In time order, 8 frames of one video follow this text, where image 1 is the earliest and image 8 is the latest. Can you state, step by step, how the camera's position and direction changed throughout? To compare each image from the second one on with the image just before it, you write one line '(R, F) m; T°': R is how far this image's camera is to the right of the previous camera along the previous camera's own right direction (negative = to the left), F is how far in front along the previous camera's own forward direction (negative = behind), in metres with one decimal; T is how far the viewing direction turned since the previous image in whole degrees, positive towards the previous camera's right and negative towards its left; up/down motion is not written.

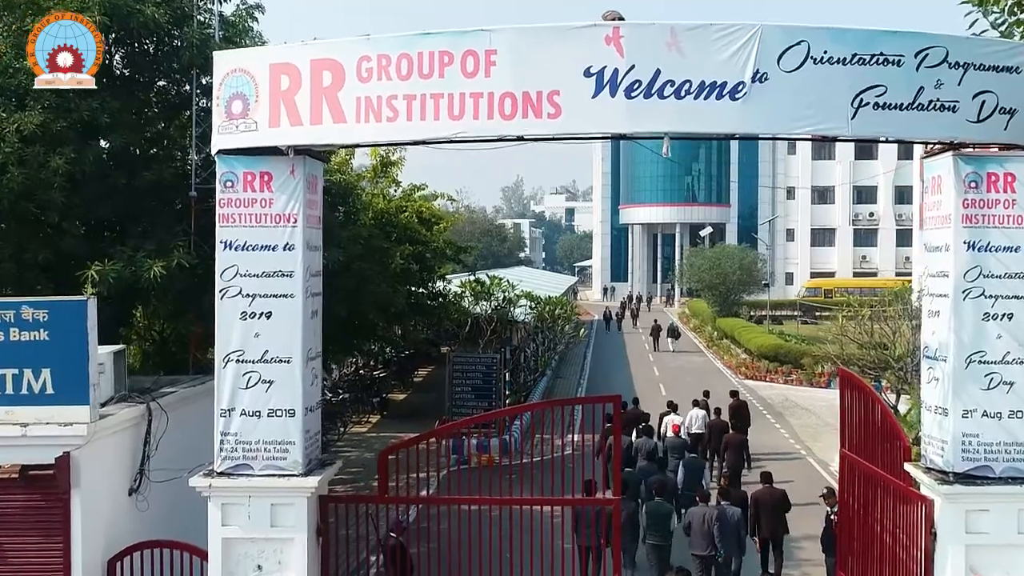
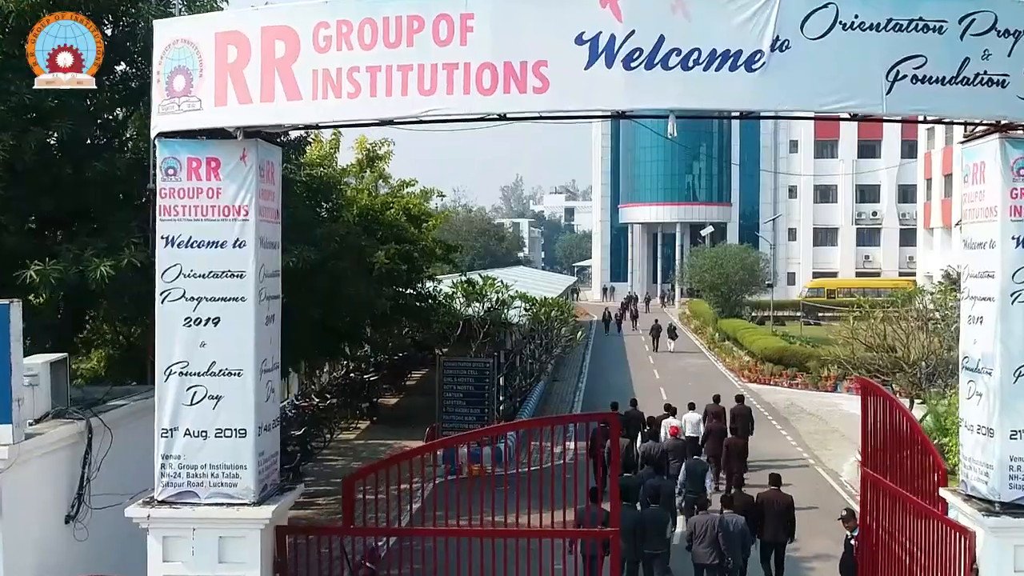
(+0.1, +0.9) m; 0°
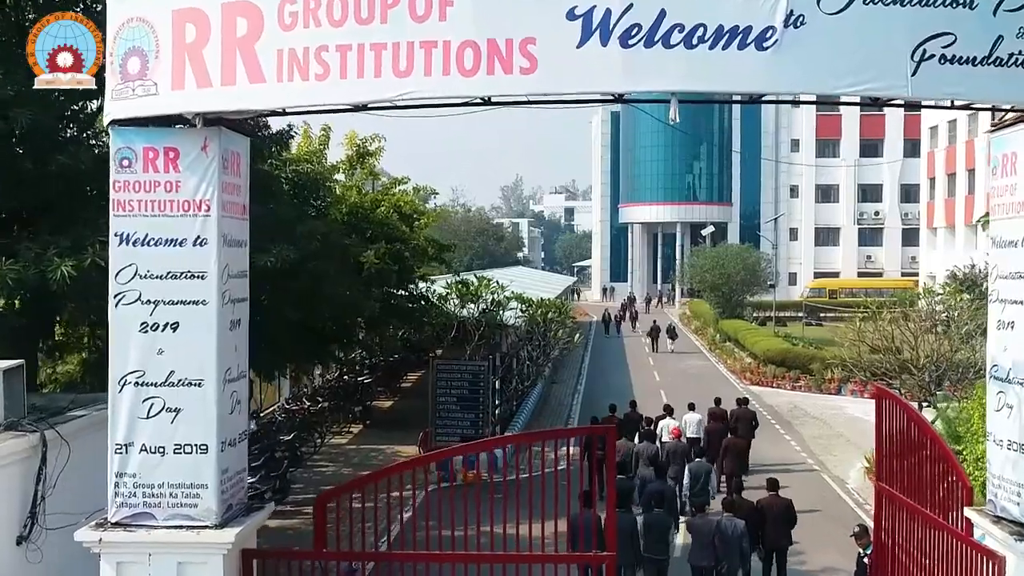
(+0.1, +0.5) m; 0°
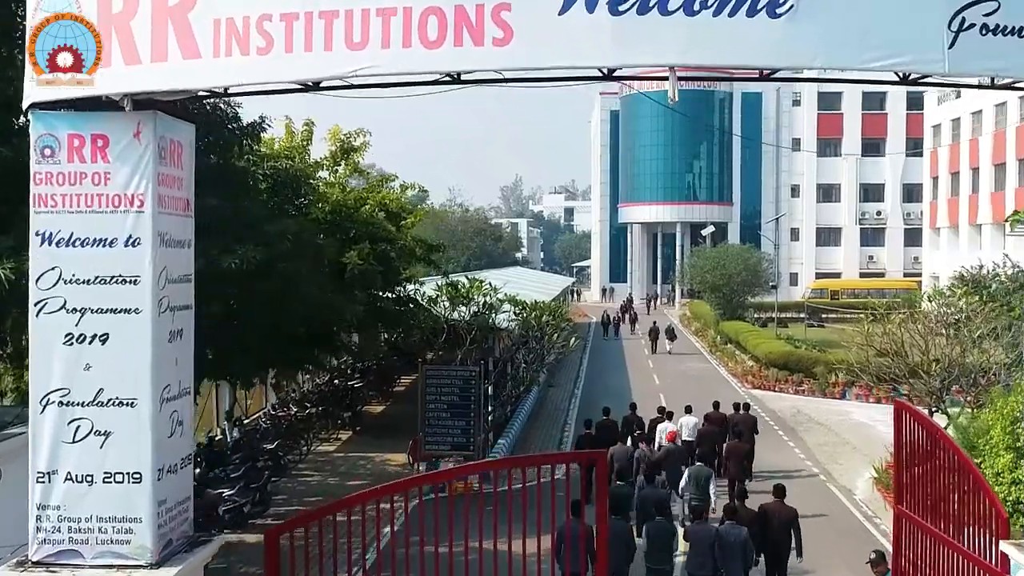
(+0.1, +0.7) m; 0°
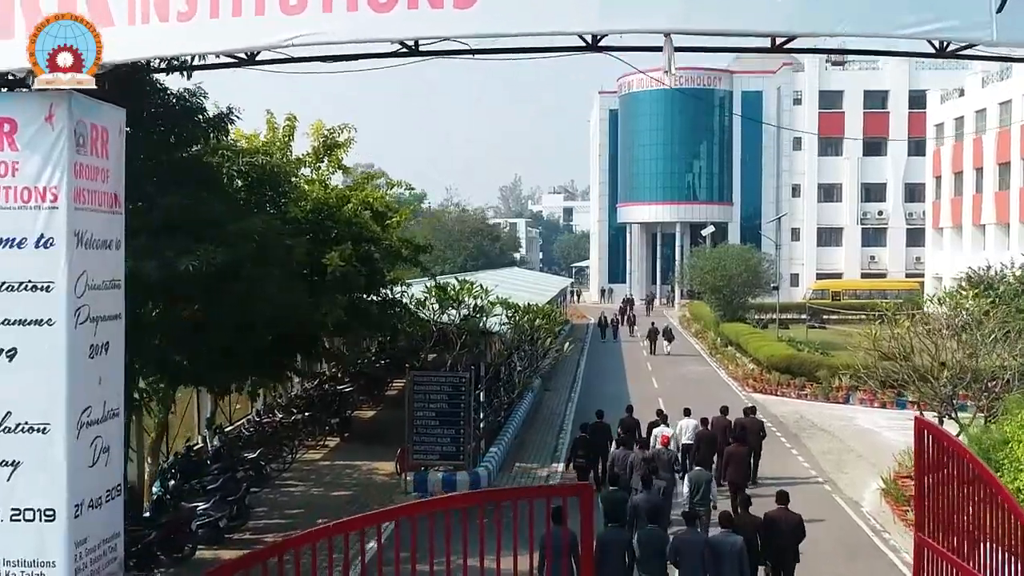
(+0.1, +0.7) m; 0°
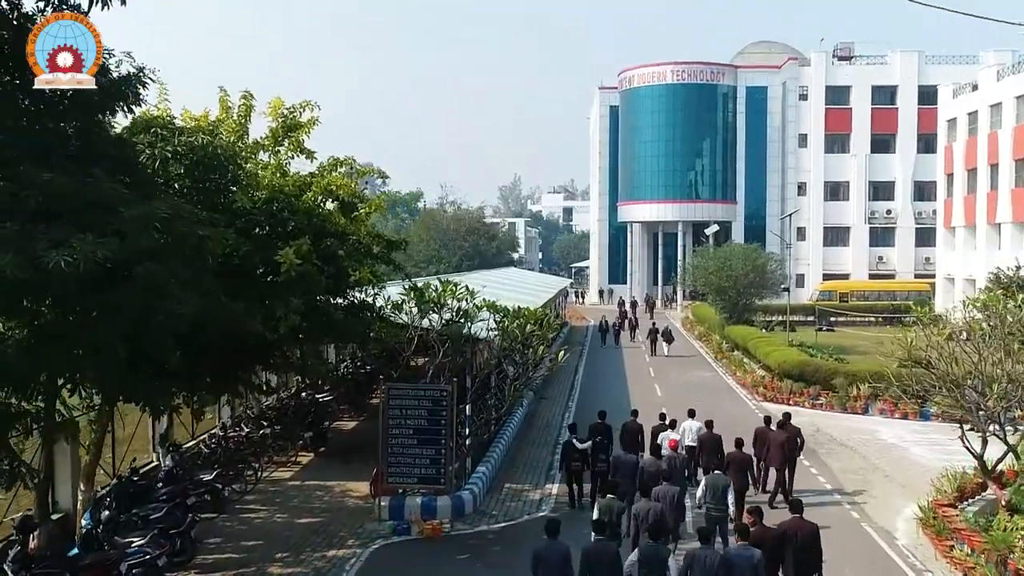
(+0.2, +1.7) m; 0°
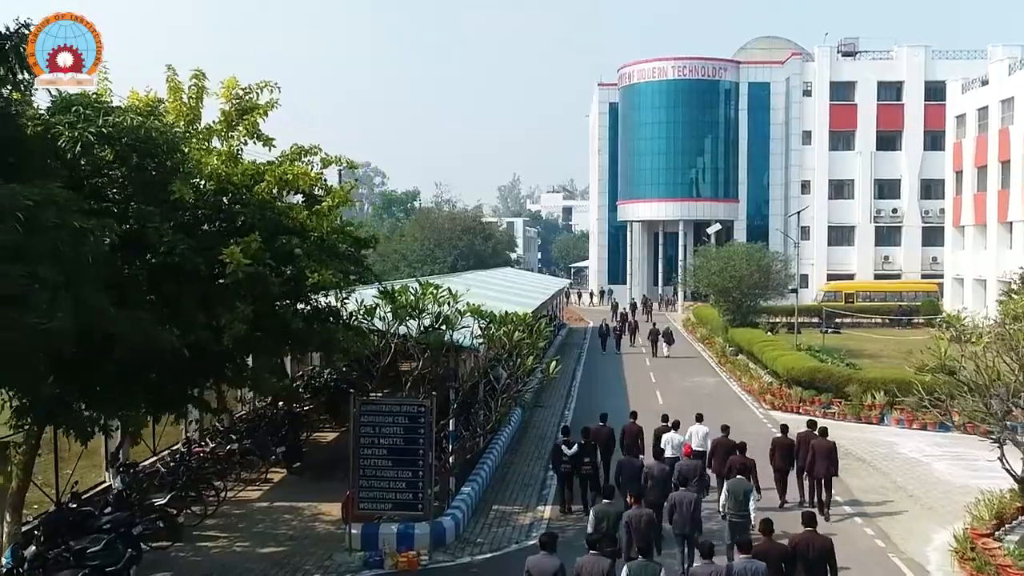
(+0.2, +1.4) m; 0°
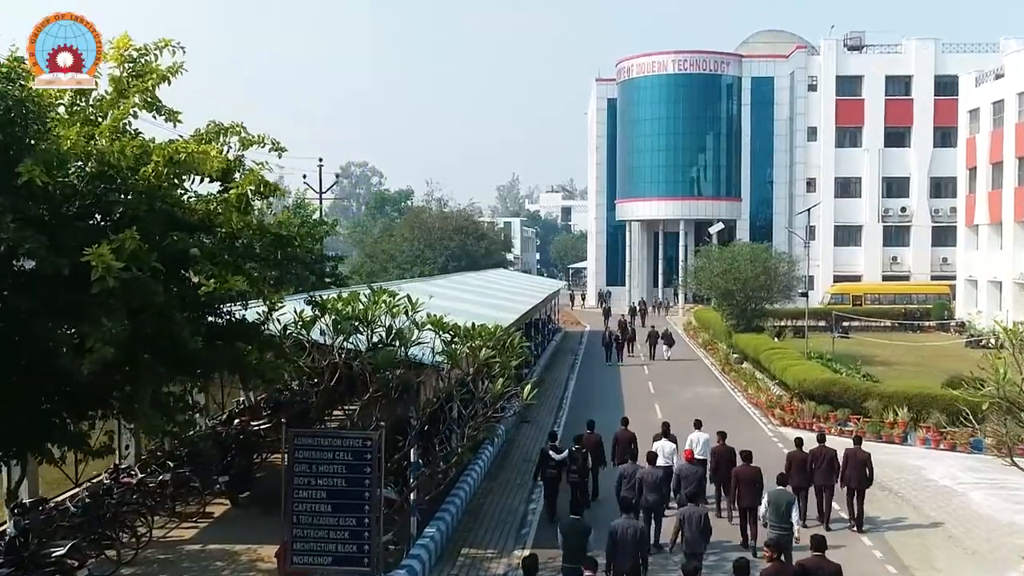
(+0.4, +2.1) m; 0°
